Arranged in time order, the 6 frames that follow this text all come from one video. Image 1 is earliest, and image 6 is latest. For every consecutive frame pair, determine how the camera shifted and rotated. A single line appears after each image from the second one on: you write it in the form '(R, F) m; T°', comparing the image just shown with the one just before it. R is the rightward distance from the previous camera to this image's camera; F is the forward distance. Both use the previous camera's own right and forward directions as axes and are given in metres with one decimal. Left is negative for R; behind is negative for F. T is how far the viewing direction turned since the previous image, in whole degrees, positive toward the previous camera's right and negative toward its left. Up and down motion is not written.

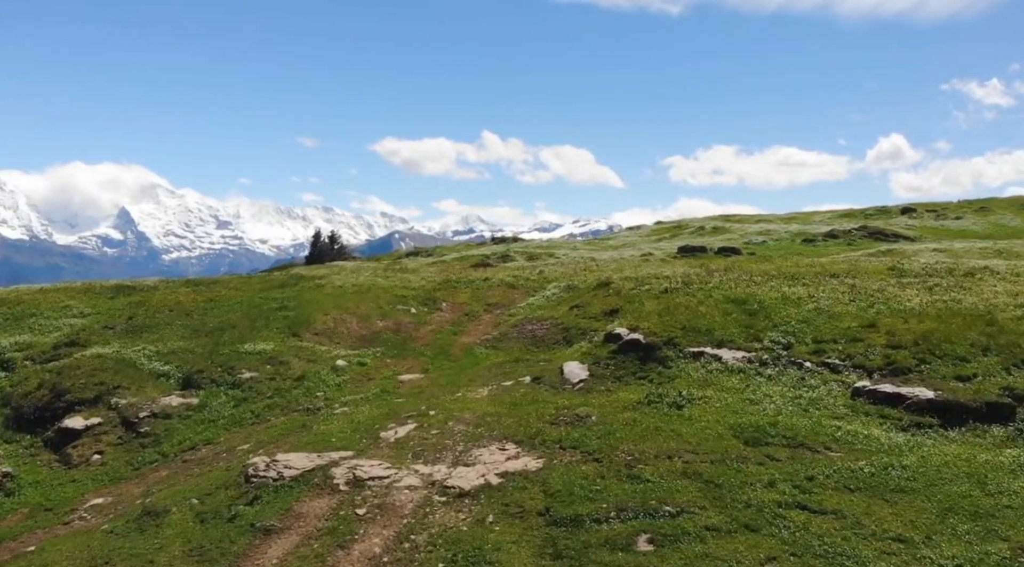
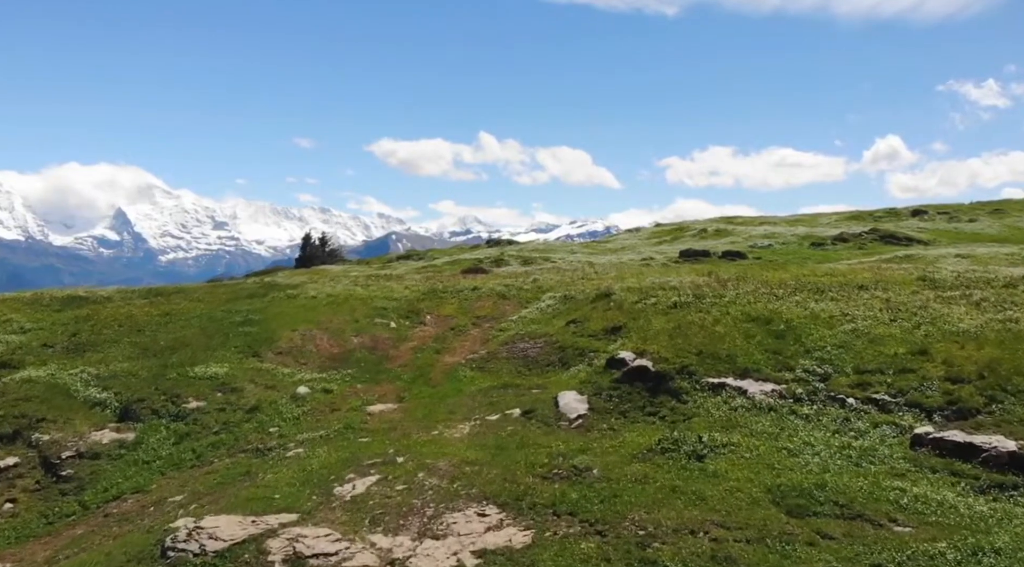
(+0.6, +8.7) m; 0°
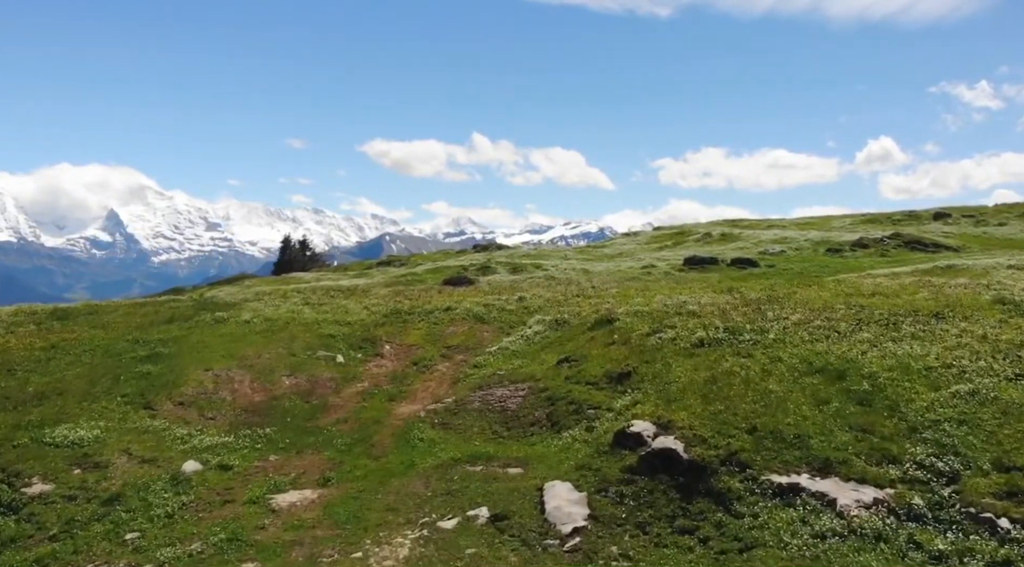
(+1.1, +16.2) m; 0°
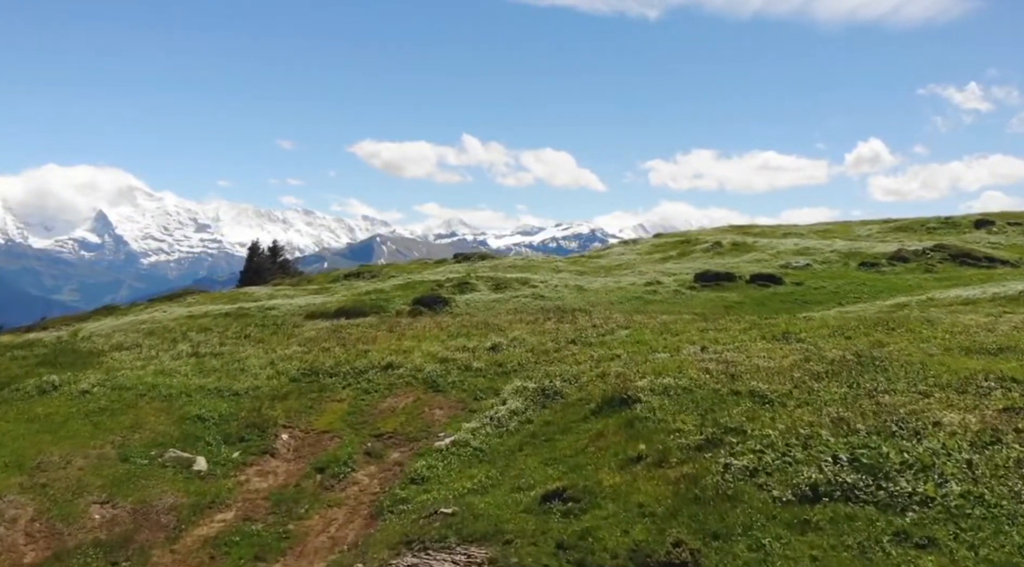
(+1.3, +23.0) m; +1°
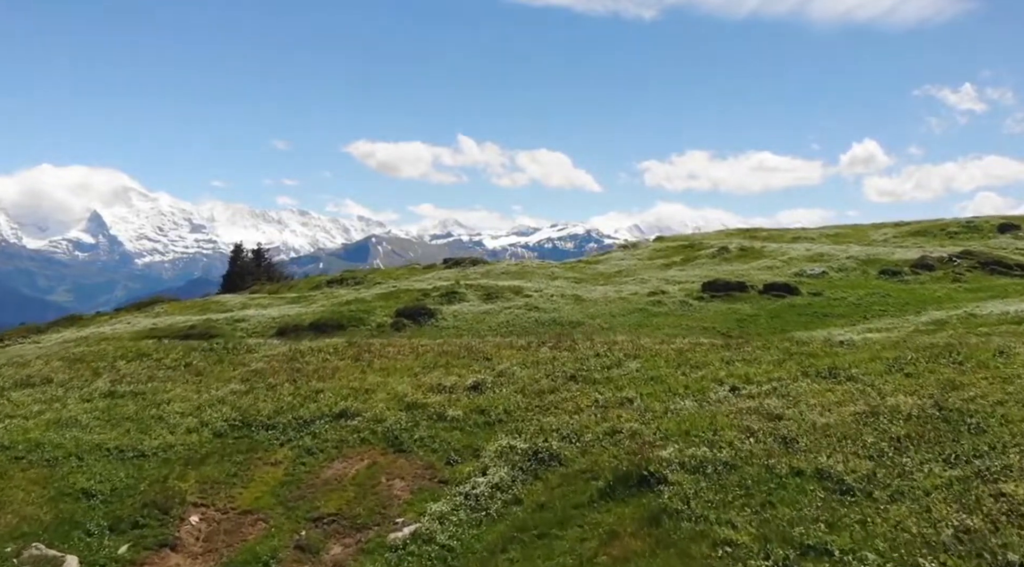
(+0.5, +10.6) m; 0°
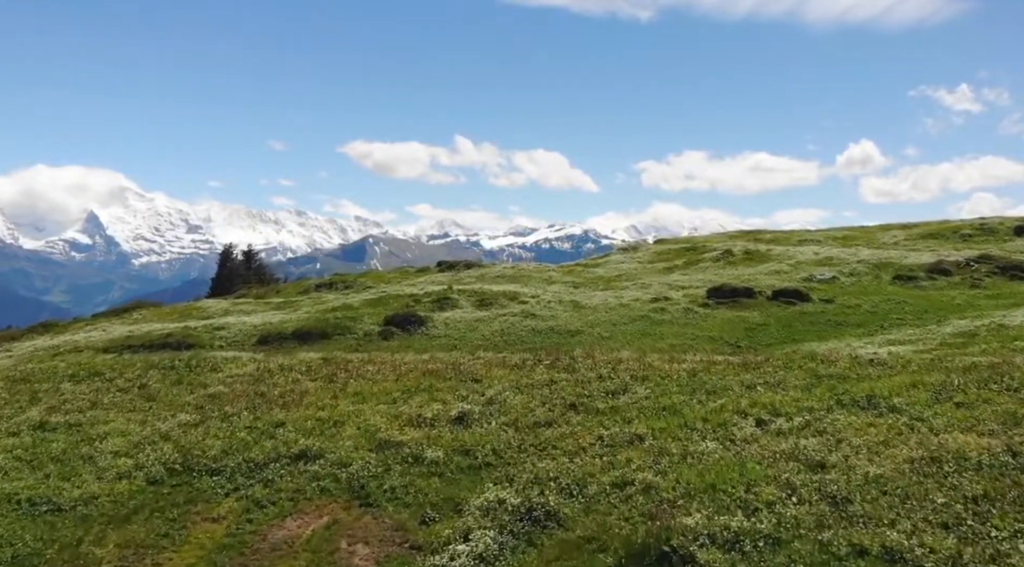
(+0.3, +6.3) m; 0°
